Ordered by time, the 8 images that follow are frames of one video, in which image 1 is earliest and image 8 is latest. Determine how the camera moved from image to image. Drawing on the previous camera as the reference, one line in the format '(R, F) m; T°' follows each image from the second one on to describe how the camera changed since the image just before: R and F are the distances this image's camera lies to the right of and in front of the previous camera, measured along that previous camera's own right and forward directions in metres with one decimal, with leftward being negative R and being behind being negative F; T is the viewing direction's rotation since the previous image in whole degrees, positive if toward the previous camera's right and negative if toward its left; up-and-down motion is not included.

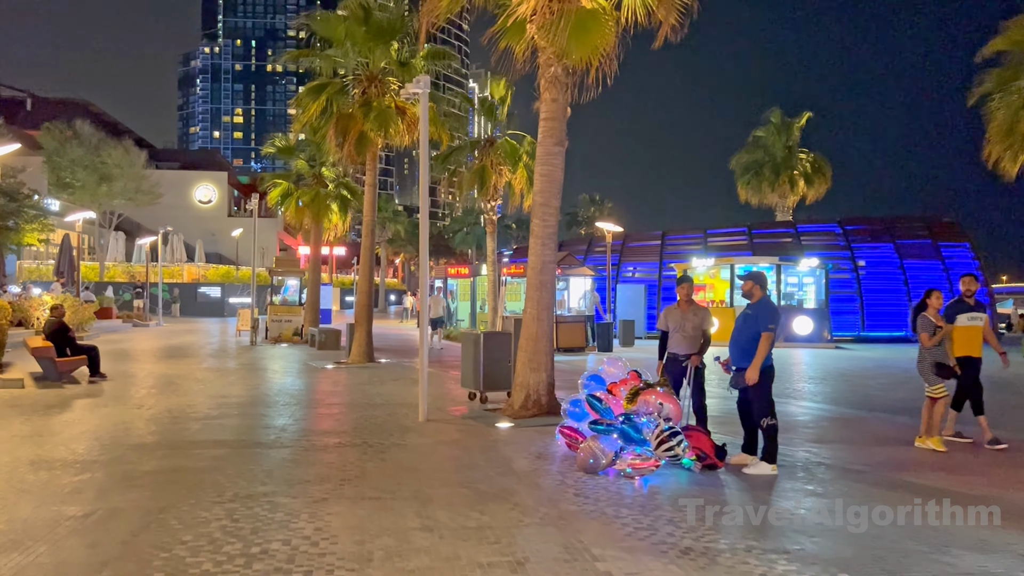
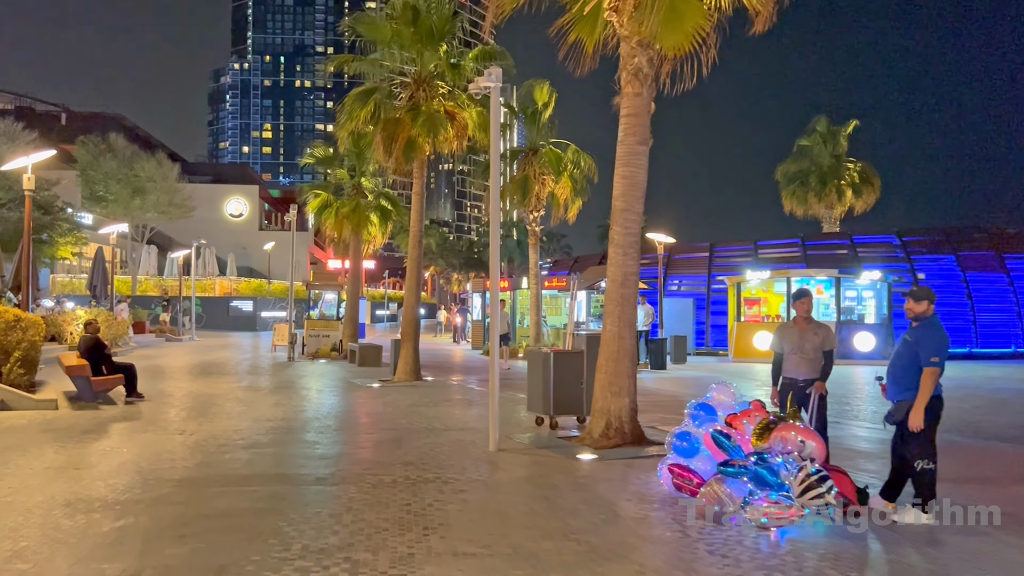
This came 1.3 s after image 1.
(-0.5, +0.9) m; -2°
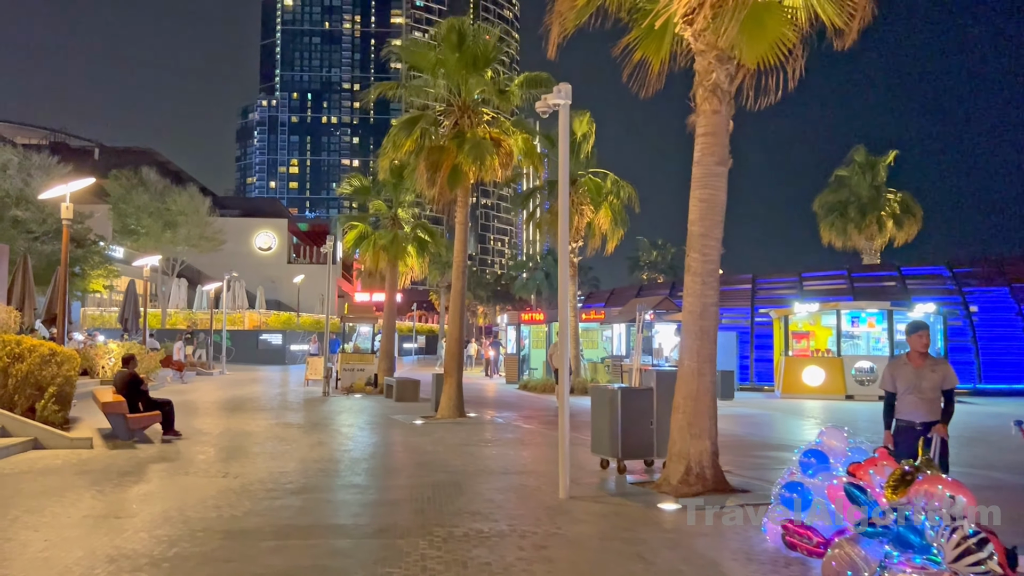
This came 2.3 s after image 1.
(-0.4, +0.6) m; -2°
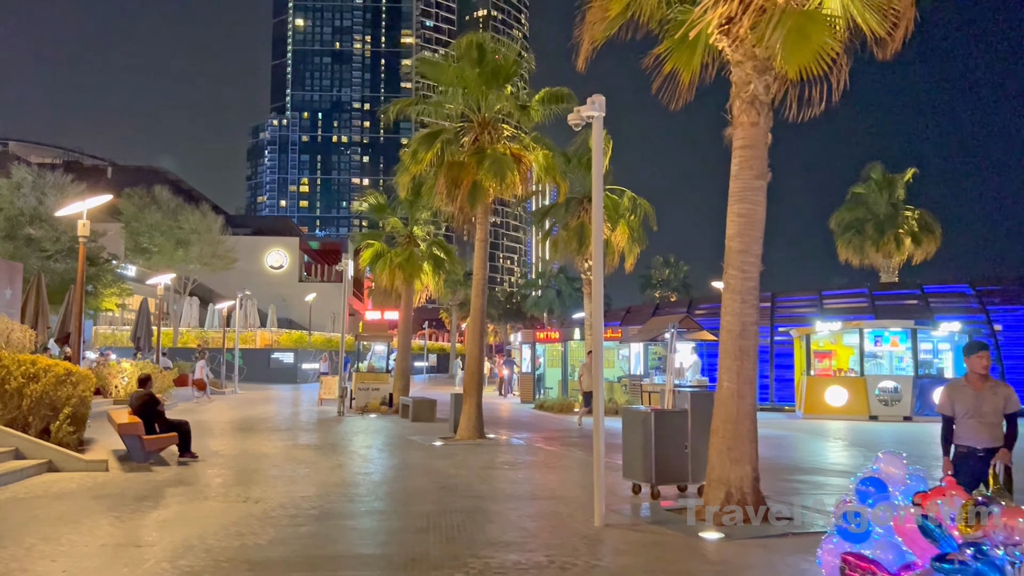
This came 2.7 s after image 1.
(-0.2, +0.3) m; -1°
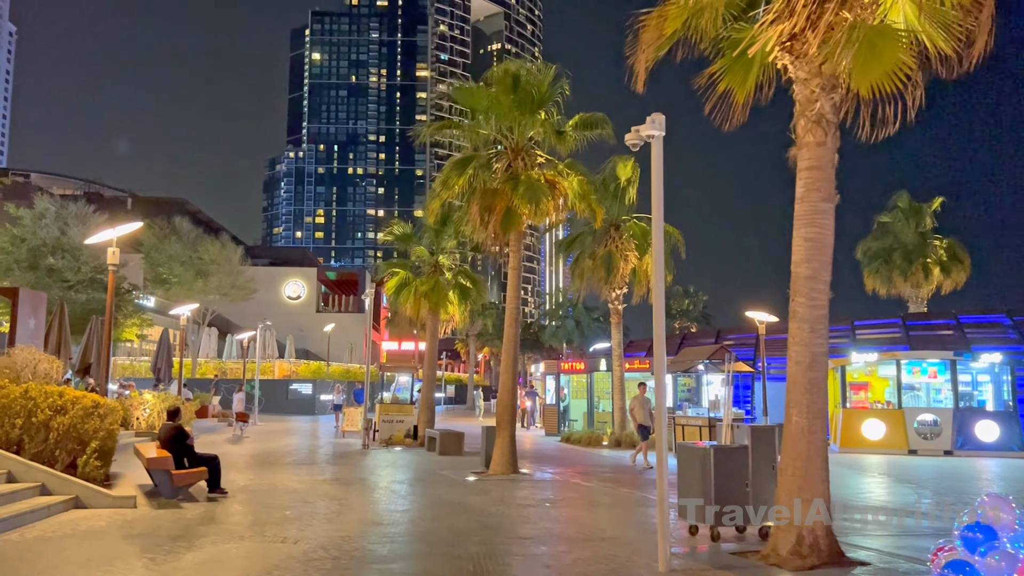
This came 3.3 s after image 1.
(-0.4, +0.4) m; -1°
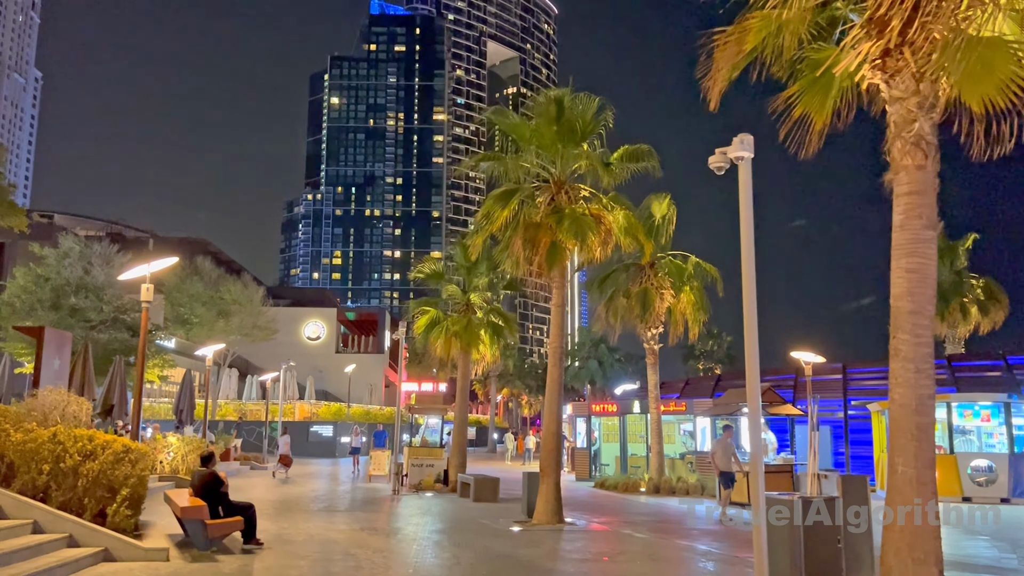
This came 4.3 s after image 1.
(-0.5, +0.6) m; -1°
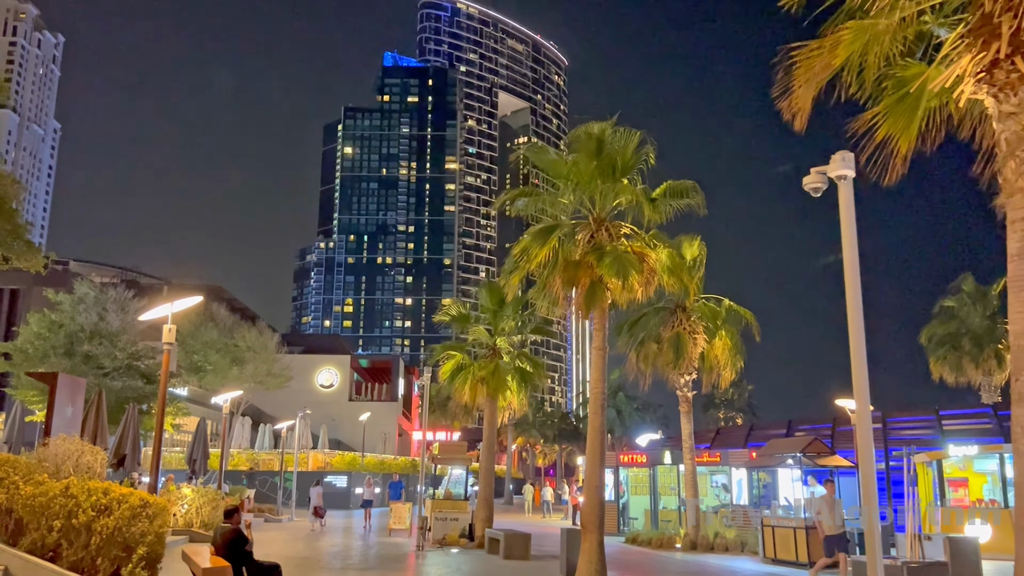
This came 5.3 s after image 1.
(-0.4, +0.7) m; -1°
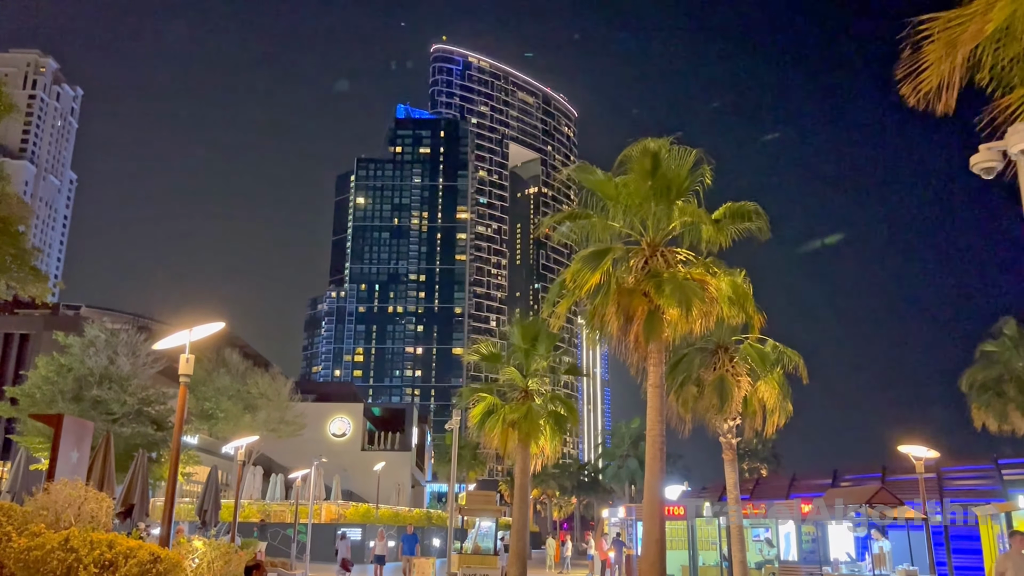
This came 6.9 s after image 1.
(-0.5, +1.1) m; -1°
